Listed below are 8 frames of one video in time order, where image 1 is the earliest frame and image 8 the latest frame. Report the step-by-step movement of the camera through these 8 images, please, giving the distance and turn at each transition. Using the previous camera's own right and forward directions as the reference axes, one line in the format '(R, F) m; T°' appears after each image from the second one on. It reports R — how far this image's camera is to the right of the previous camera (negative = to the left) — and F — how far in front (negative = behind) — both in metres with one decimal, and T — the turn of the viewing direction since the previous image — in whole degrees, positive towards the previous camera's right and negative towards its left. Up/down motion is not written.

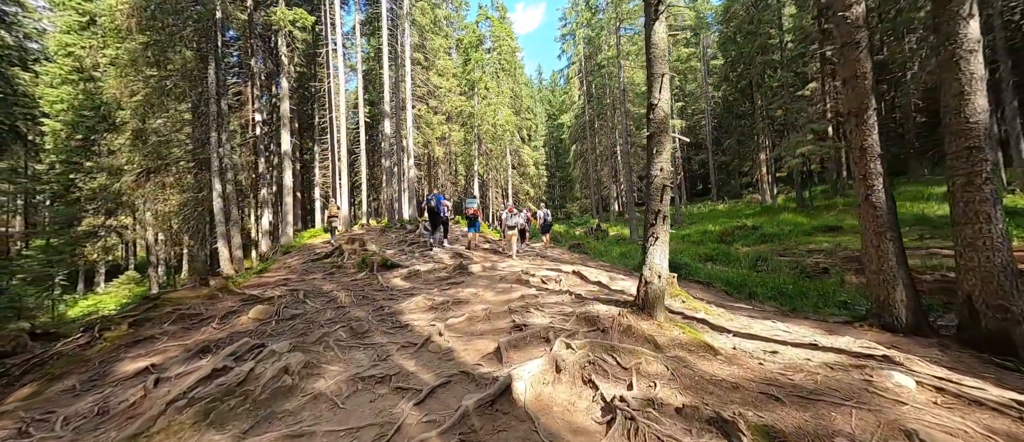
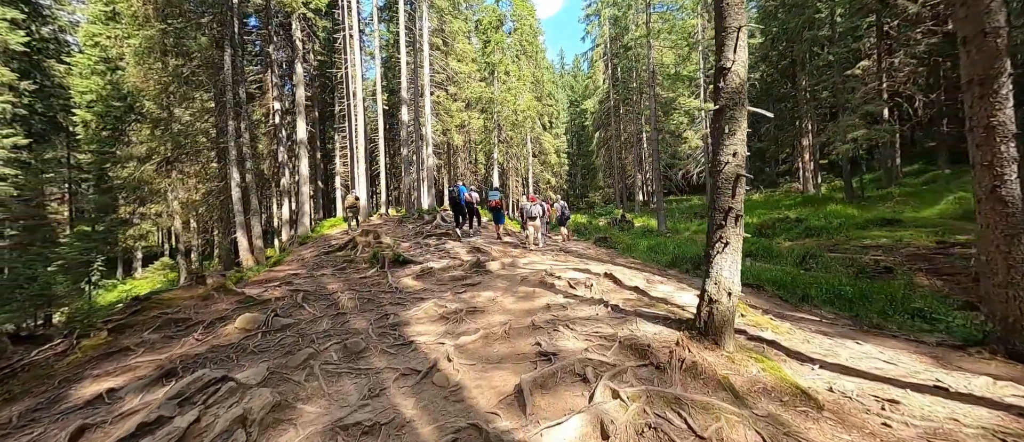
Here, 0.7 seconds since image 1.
(0.0, +0.7) m; -3°
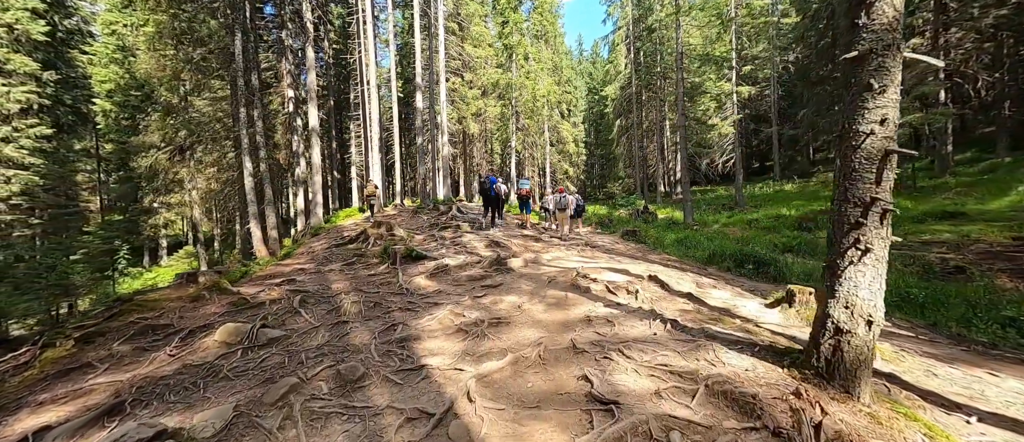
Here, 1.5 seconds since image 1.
(-0.1, +0.7) m; -2°
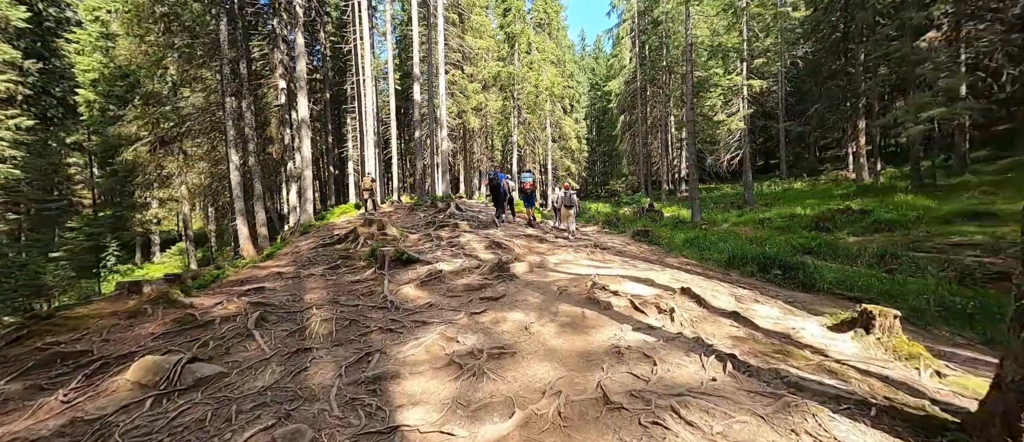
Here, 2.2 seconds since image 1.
(0.0, +0.7) m; 0°
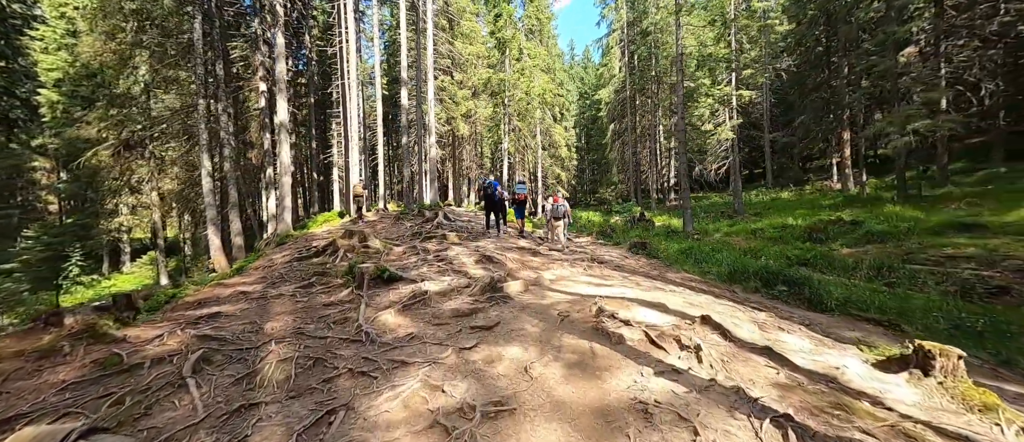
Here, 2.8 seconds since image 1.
(-0.1, +0.5) m; +2°
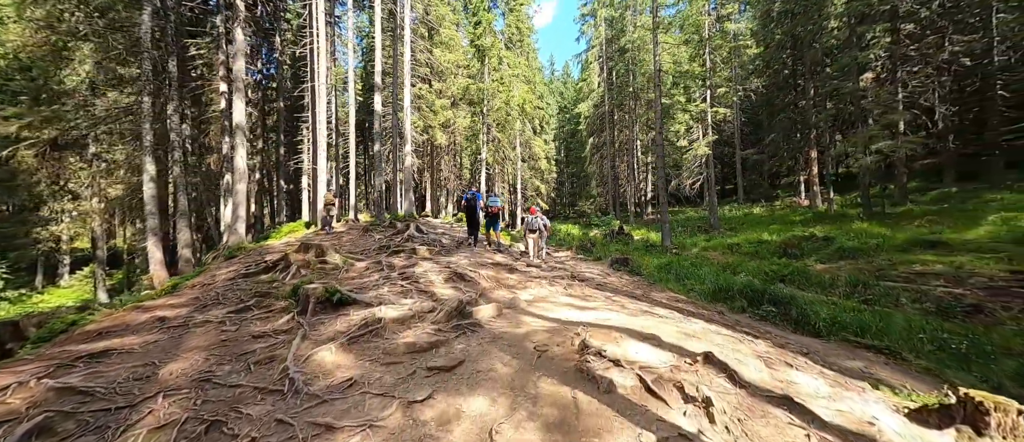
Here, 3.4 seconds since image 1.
(+0.1, +0.5) m; +3°
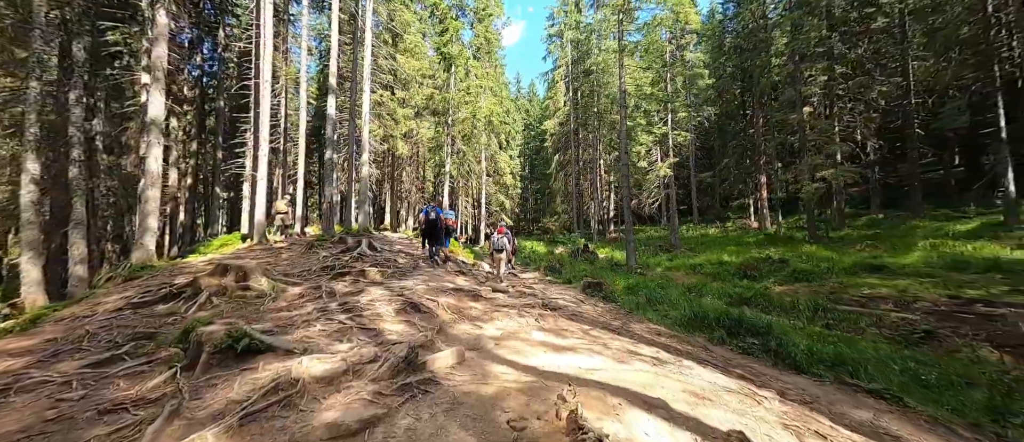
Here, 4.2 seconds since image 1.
(-0.1, +0.8) m; +6°
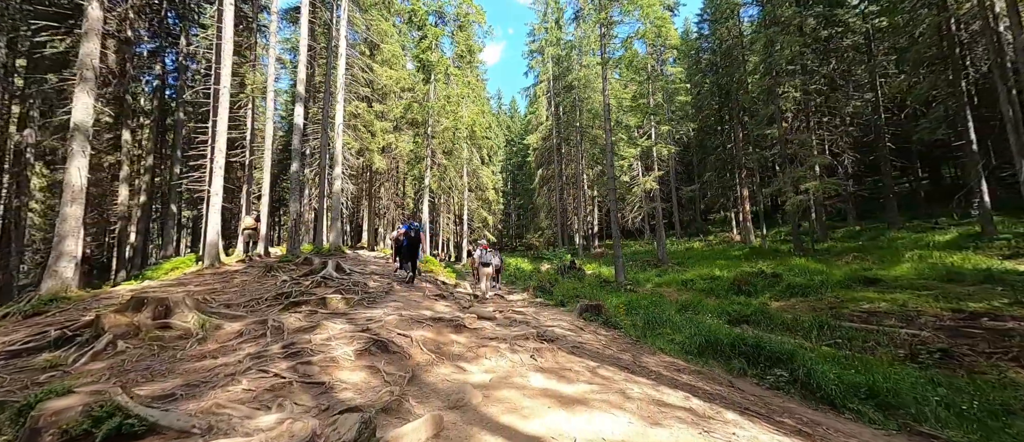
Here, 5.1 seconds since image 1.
(-0.1, +0.9) m; +3°
